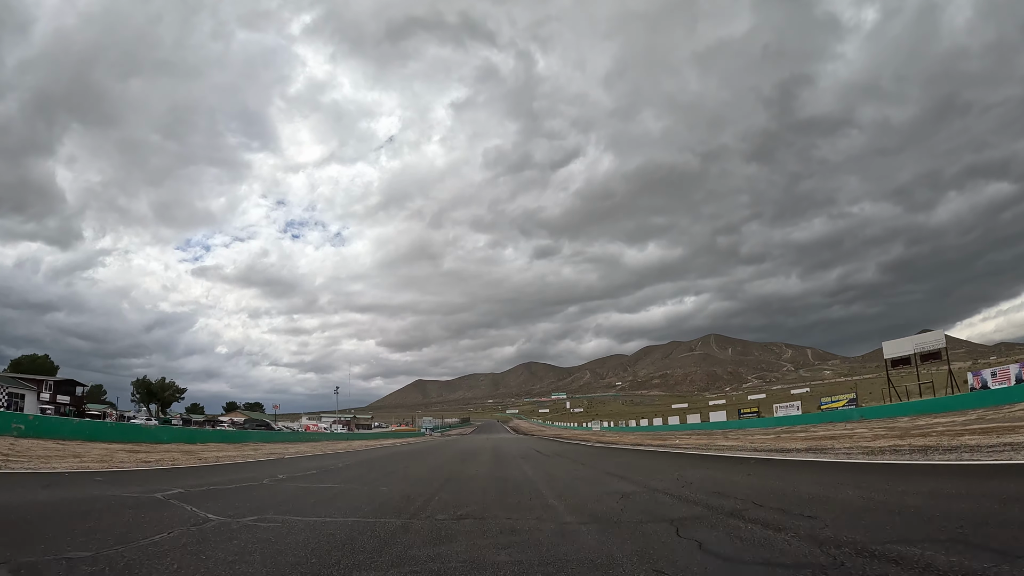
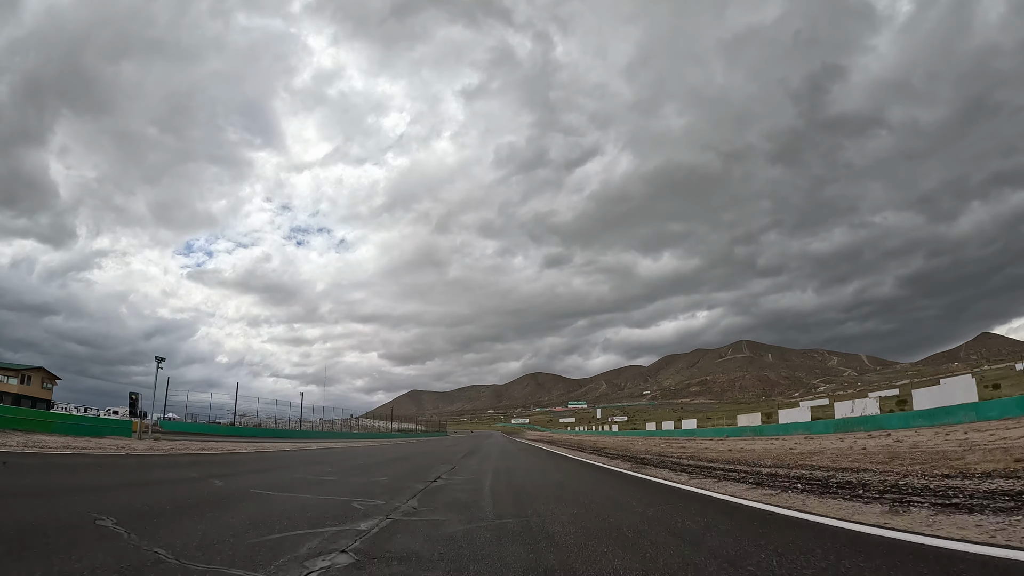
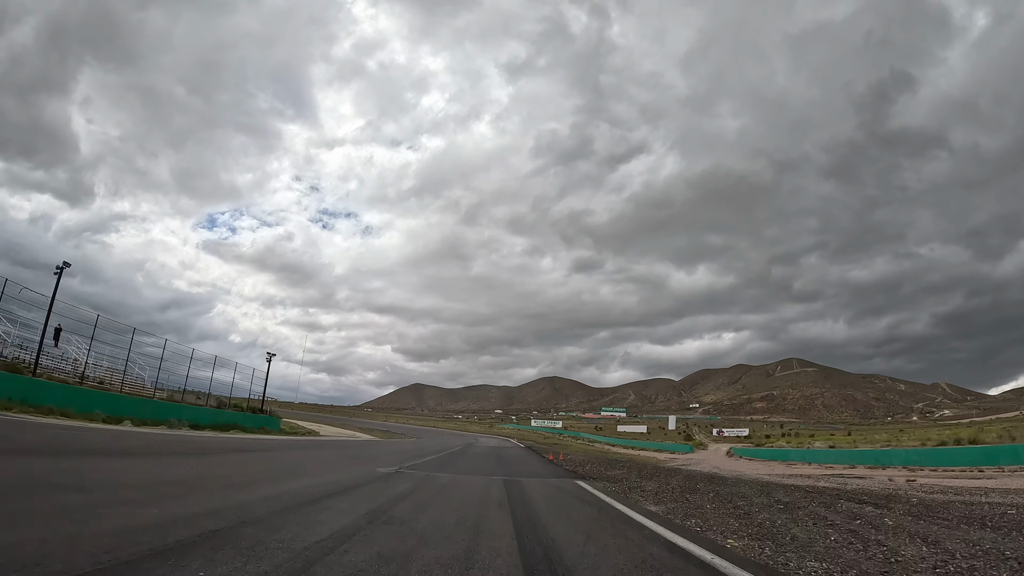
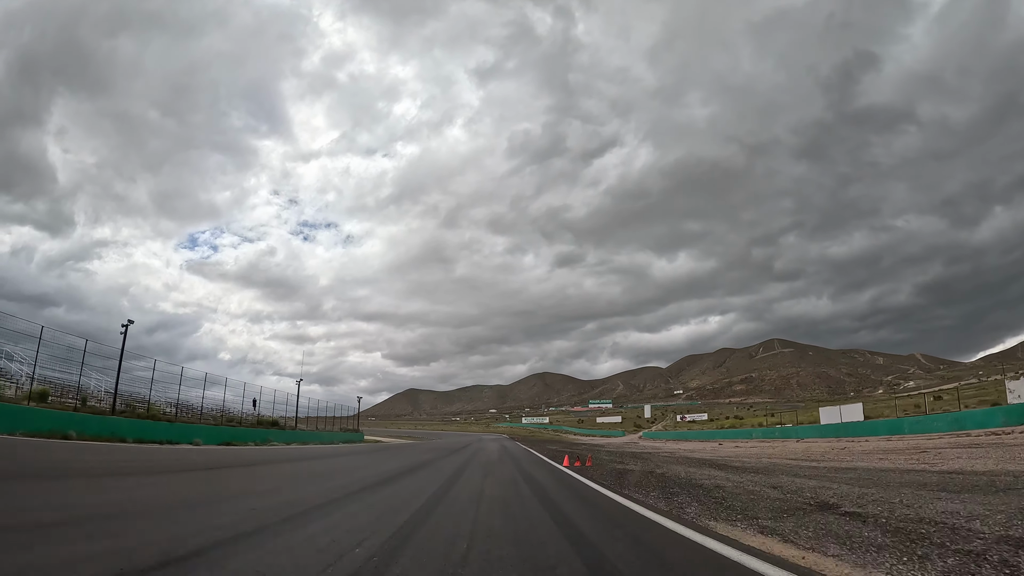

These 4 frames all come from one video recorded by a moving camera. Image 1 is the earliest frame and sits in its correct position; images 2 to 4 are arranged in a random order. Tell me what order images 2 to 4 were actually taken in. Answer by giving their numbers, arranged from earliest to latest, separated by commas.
2, 4, 3
